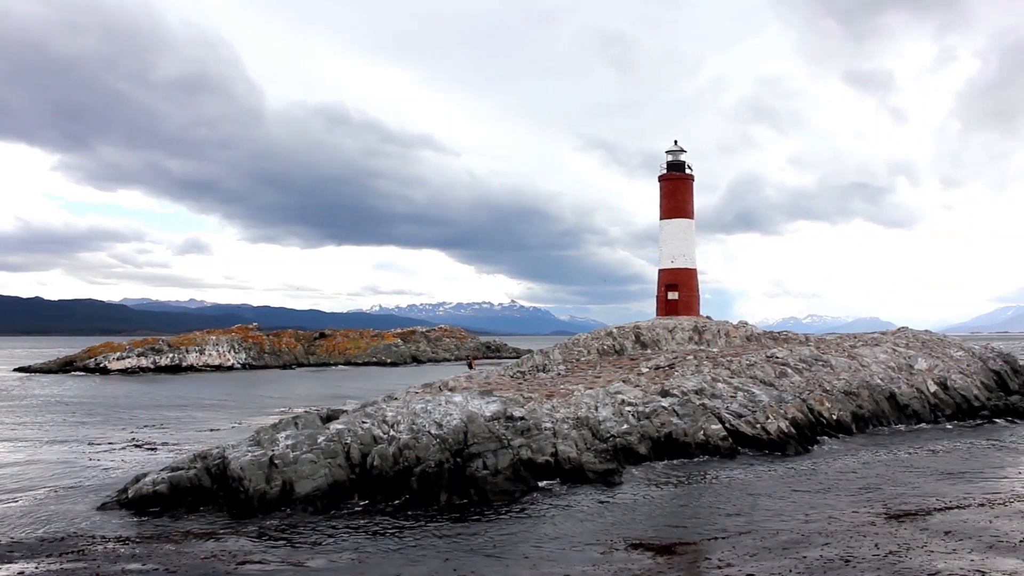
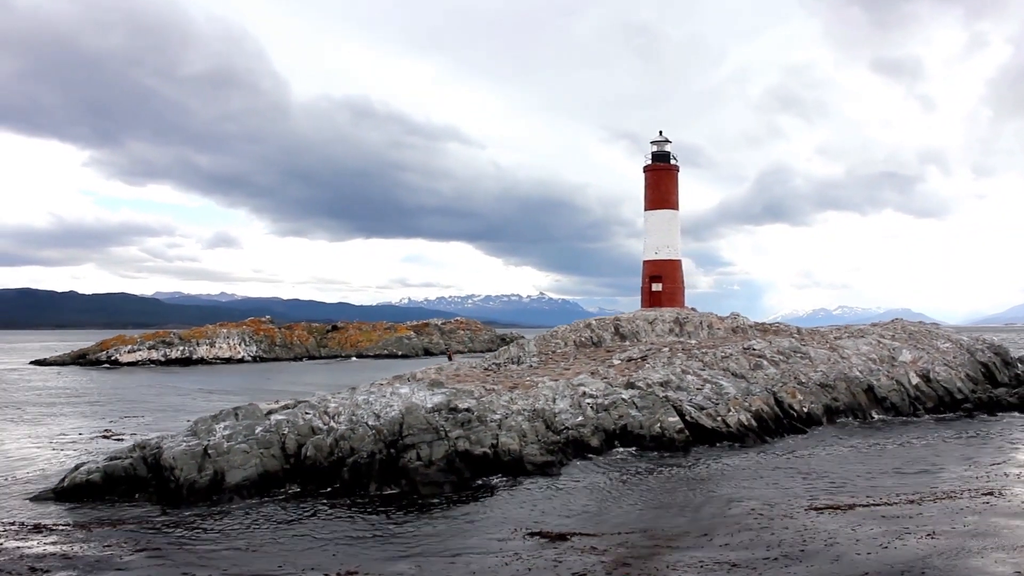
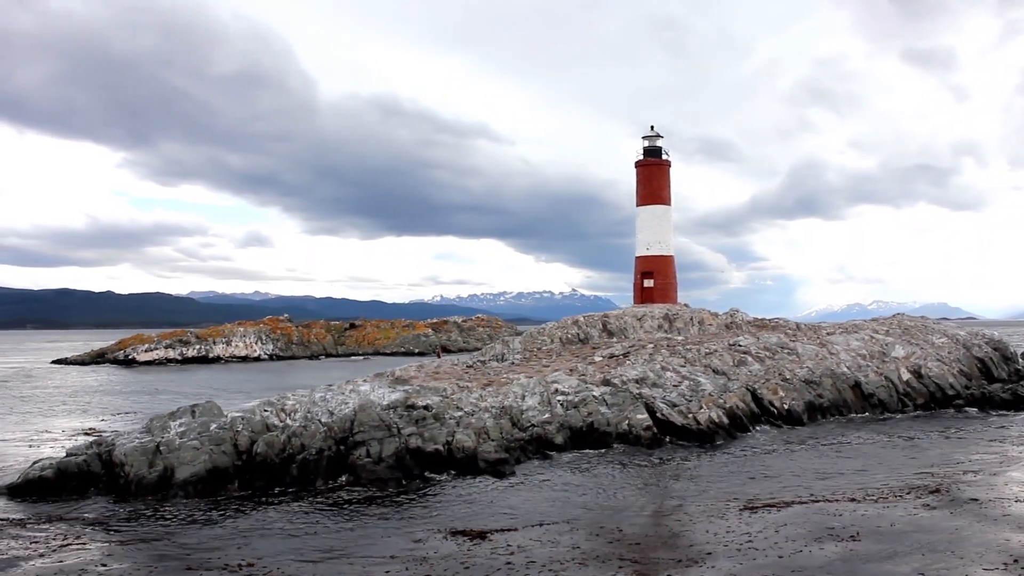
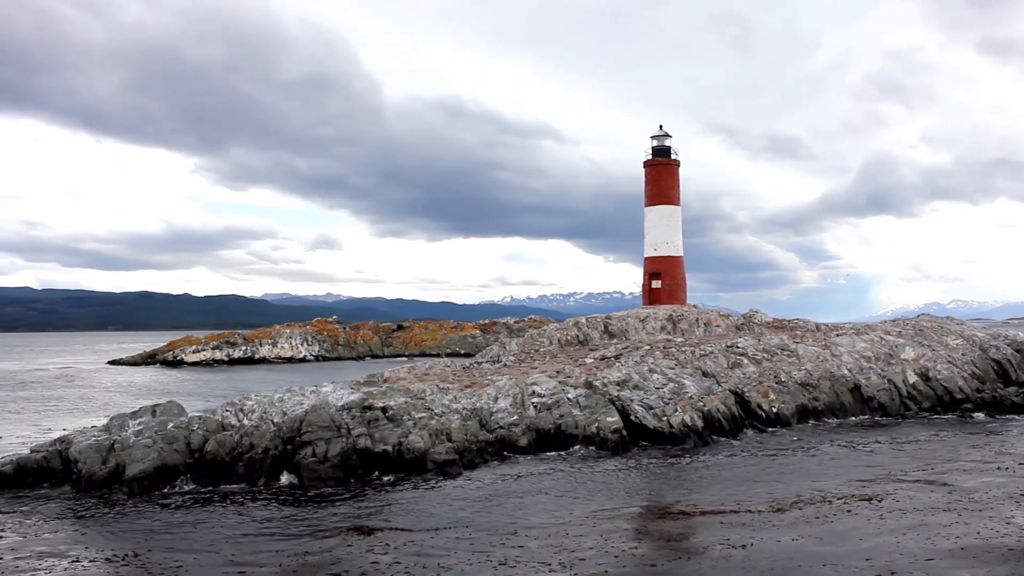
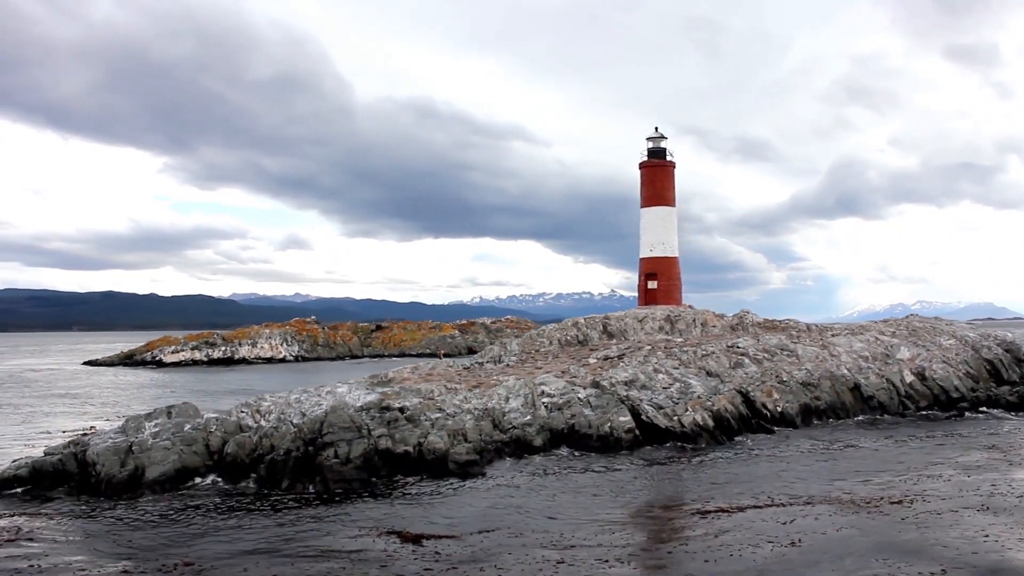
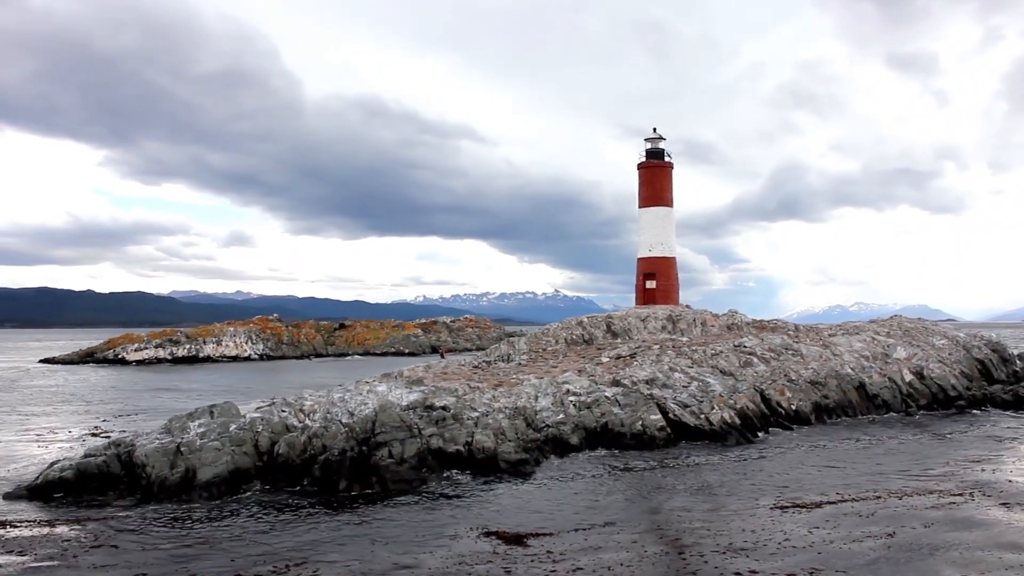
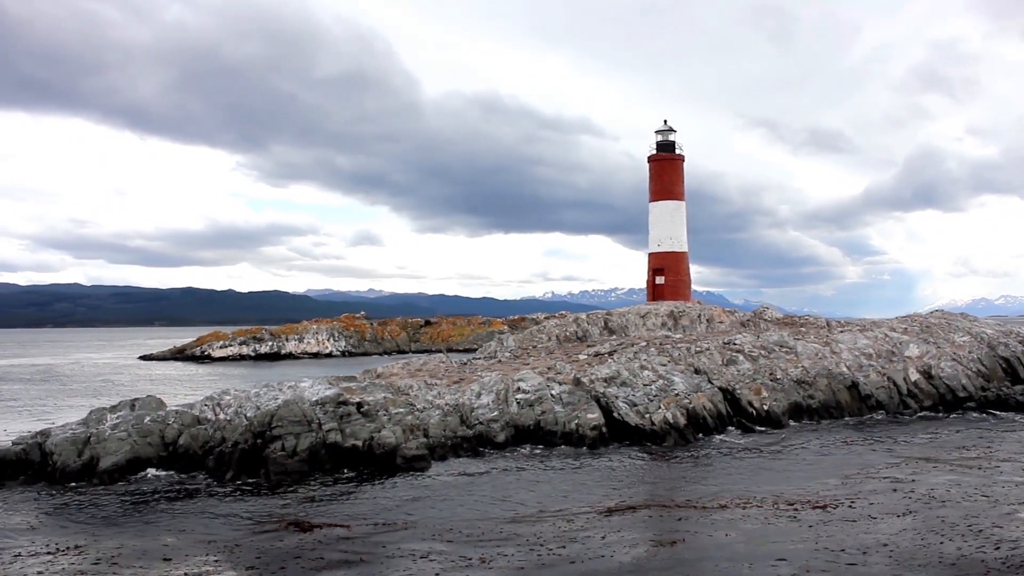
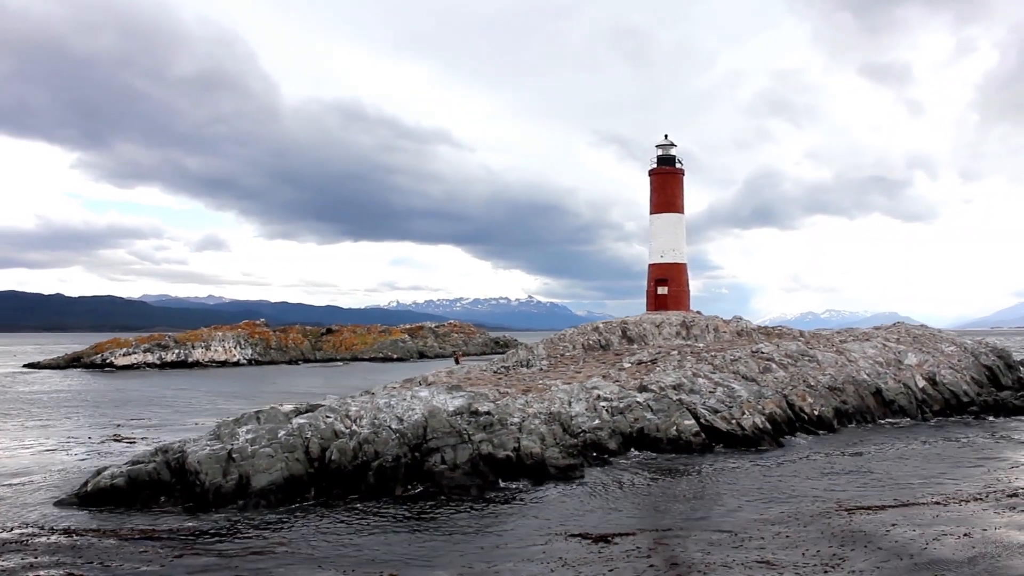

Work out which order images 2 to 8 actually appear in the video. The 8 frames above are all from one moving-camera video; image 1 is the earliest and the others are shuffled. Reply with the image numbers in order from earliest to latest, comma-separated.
8, 2, 6, 3, 5, 4, 7
